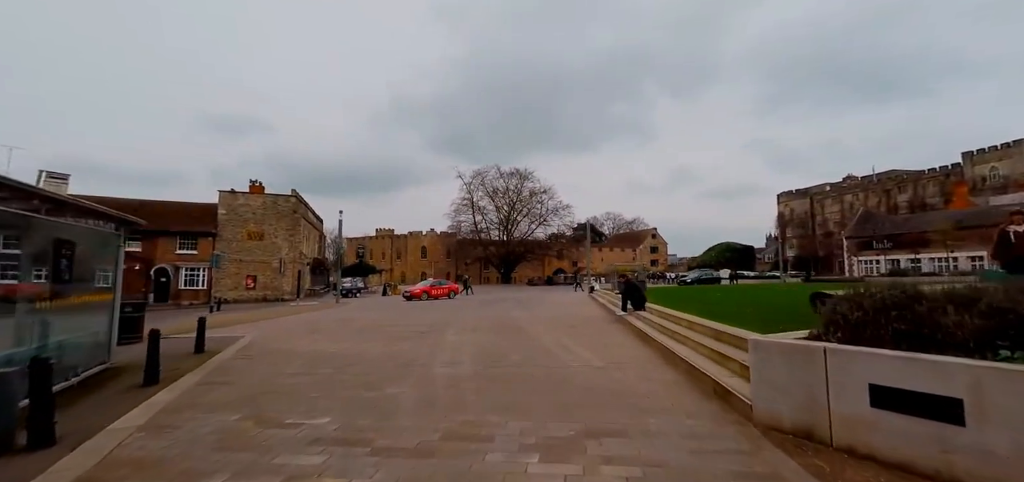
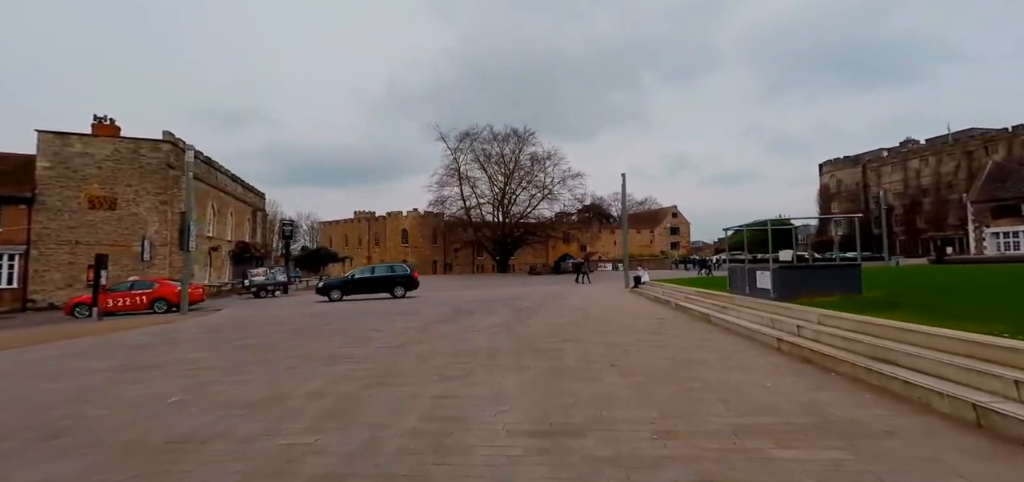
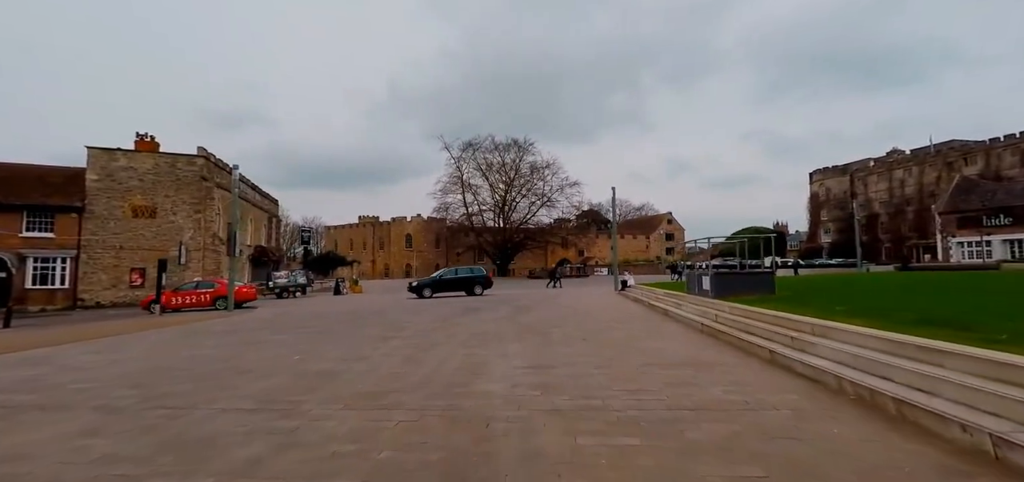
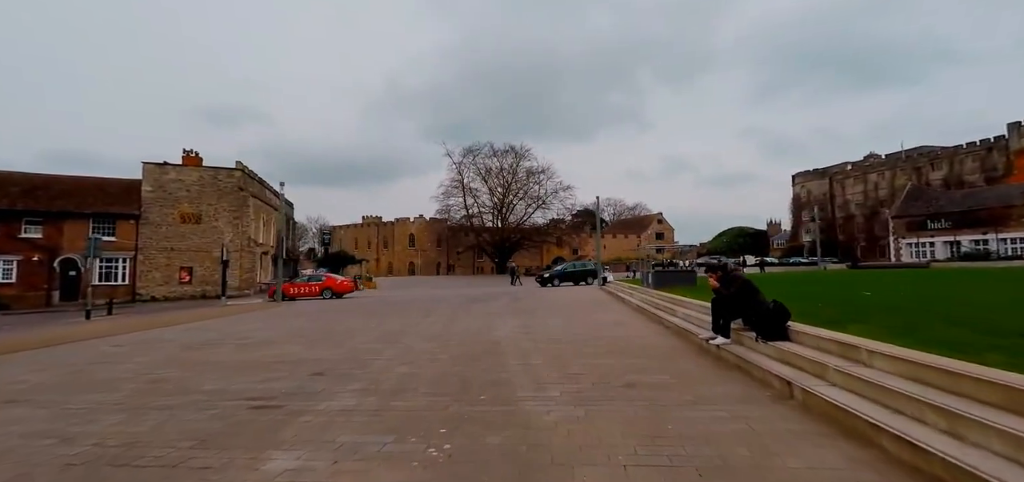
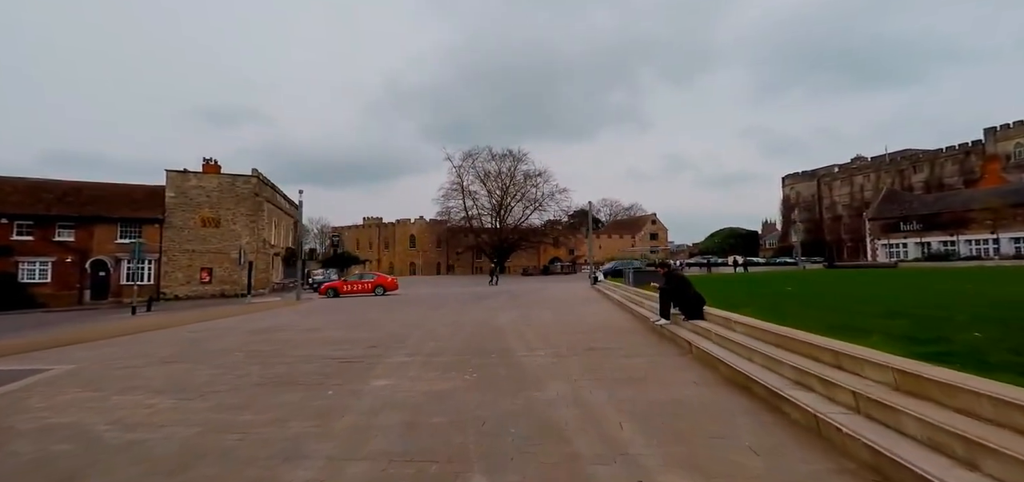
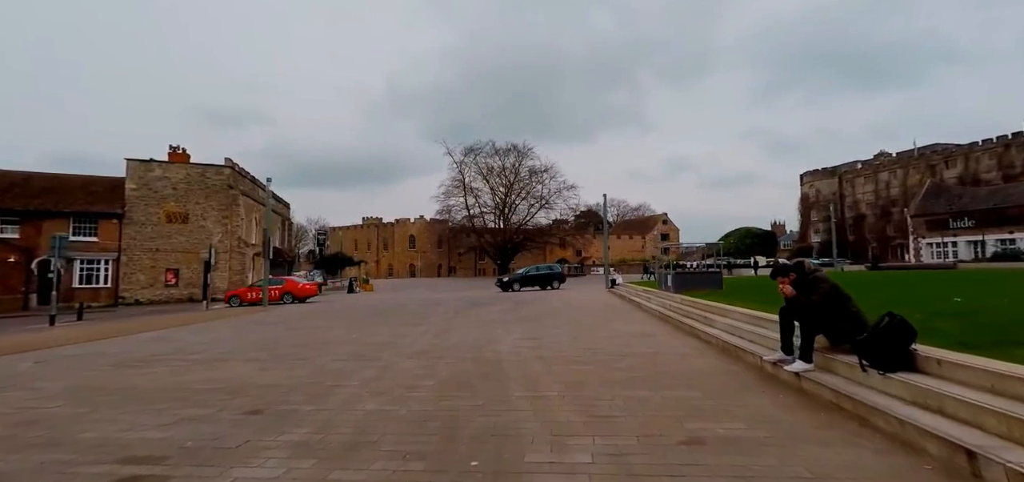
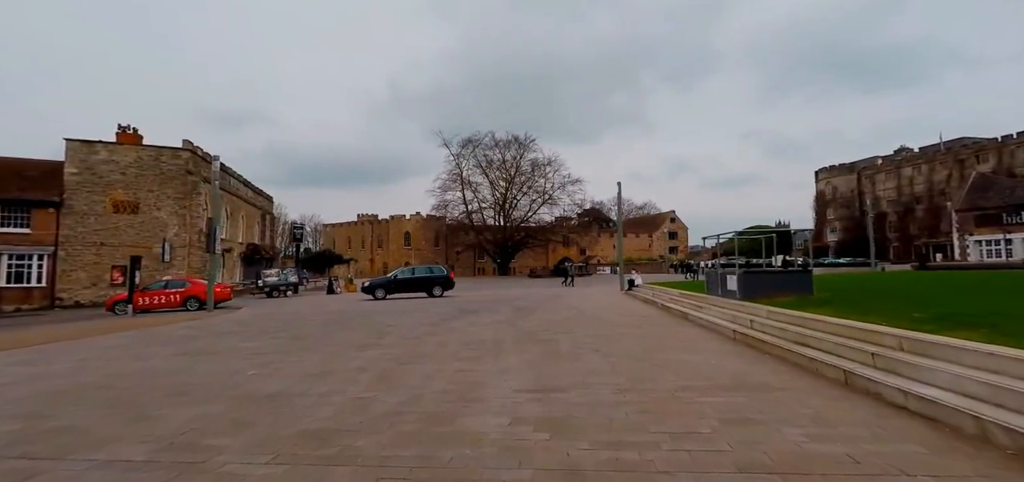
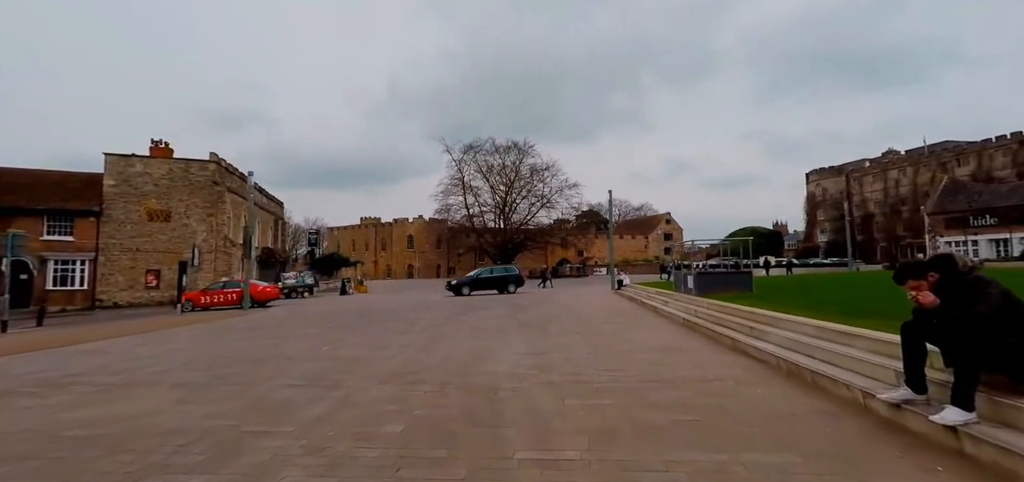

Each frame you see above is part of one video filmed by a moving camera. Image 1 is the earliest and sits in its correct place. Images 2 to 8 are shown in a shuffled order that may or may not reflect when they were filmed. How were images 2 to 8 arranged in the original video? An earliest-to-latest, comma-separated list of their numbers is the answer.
5, 4, 6, 8, 3, 7, 2
